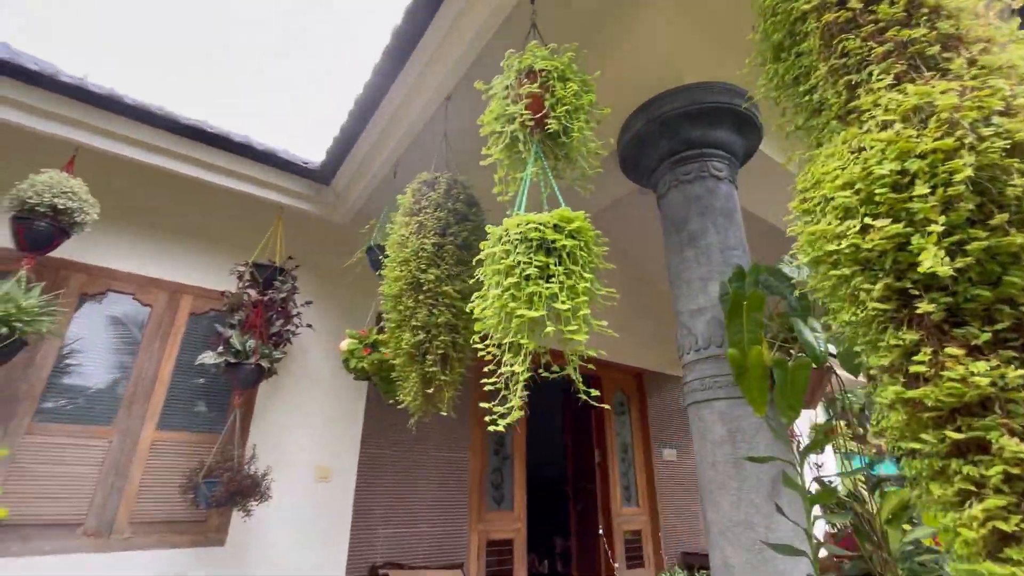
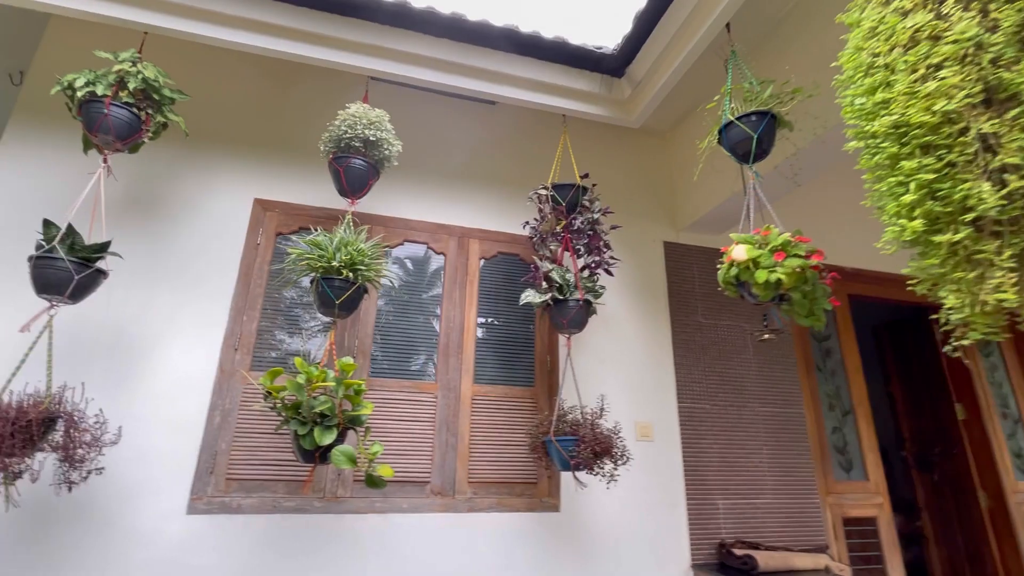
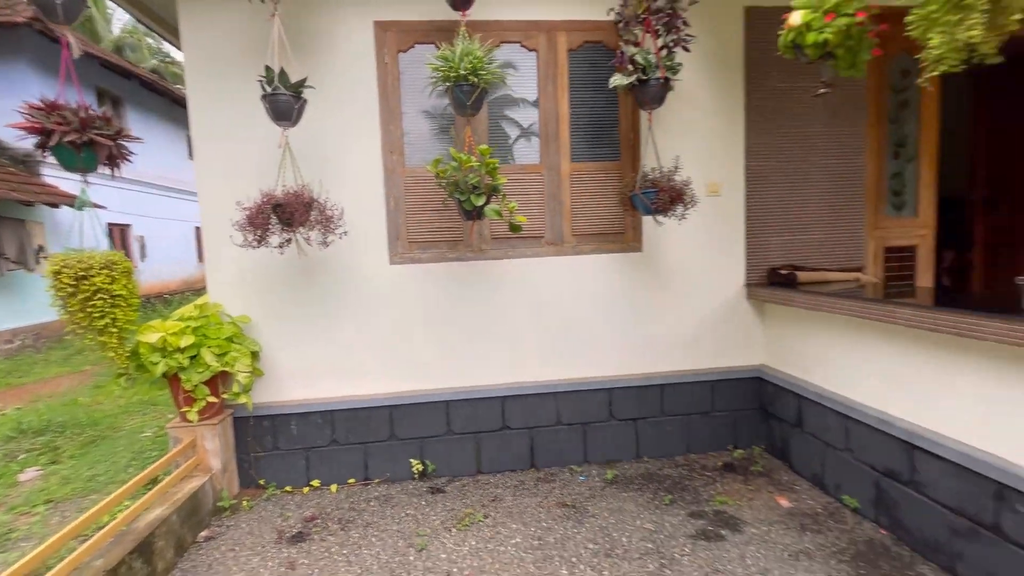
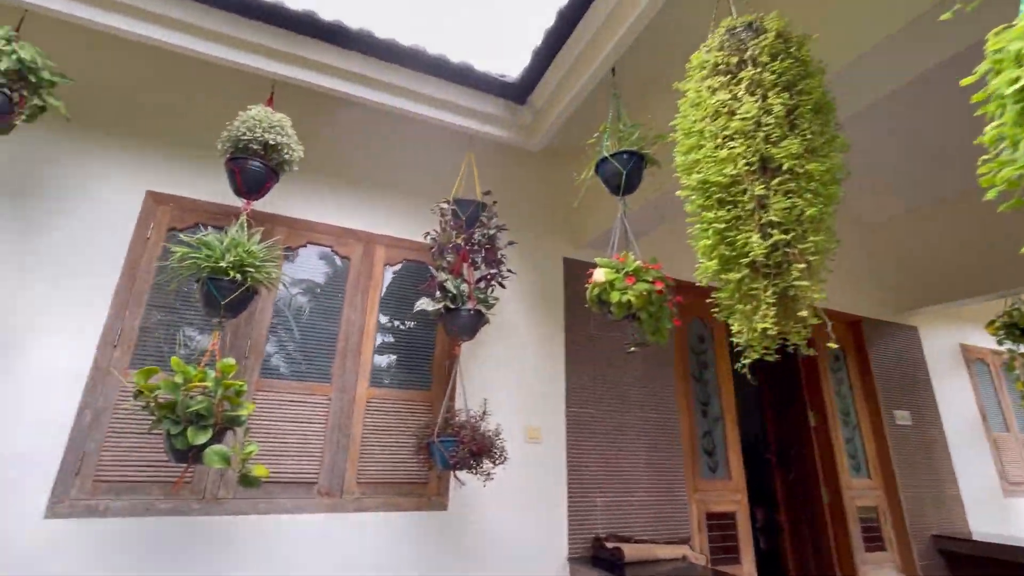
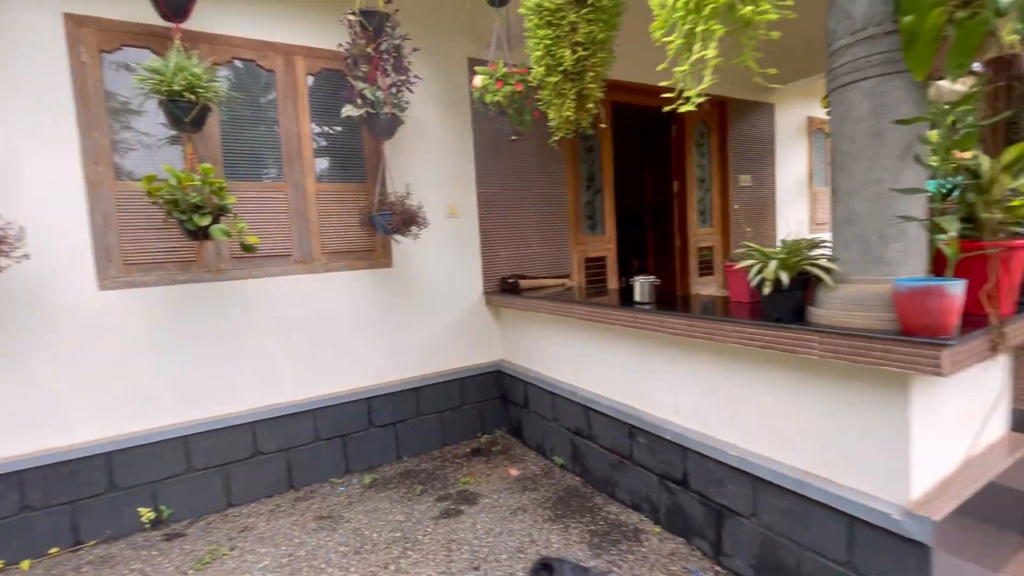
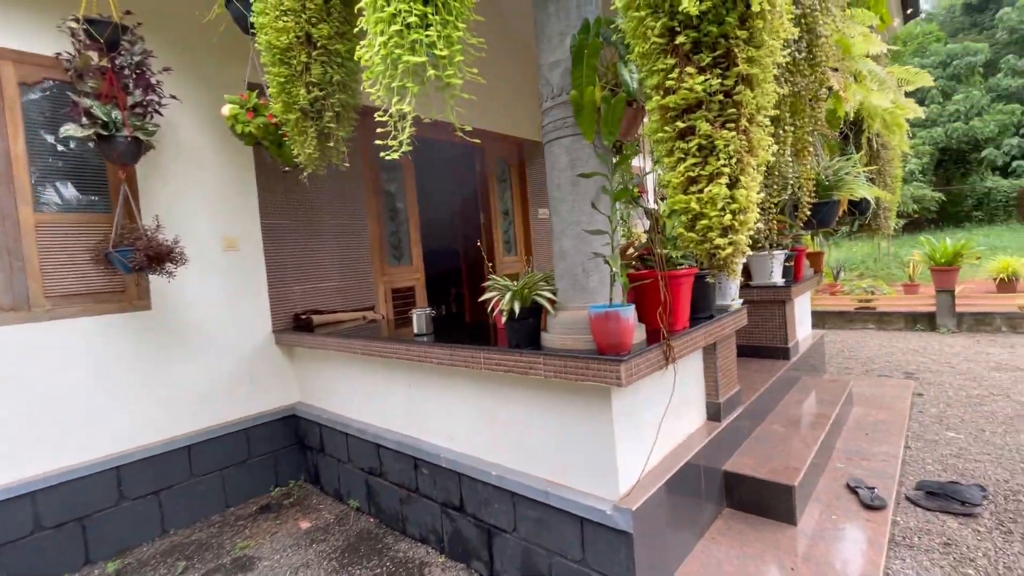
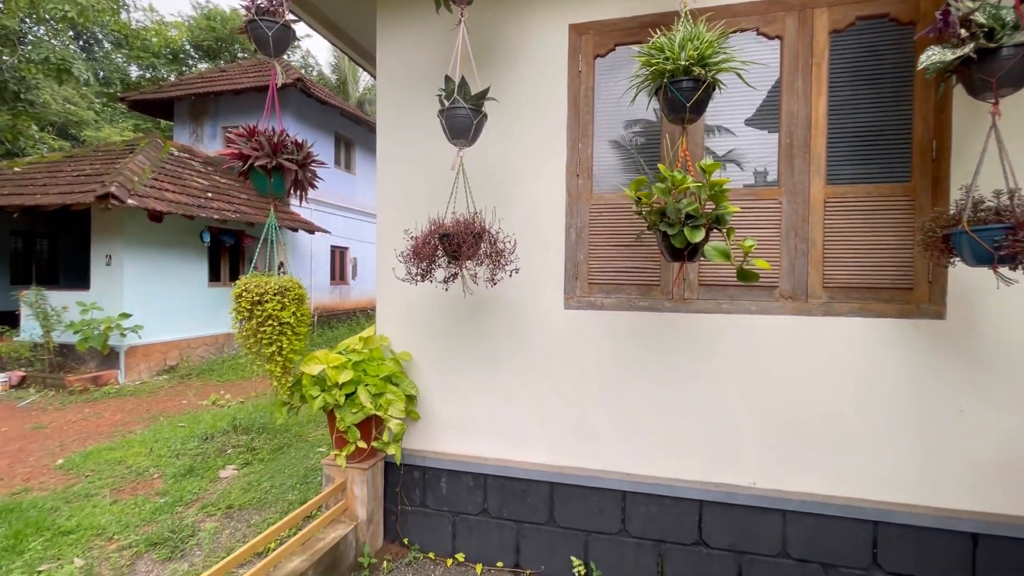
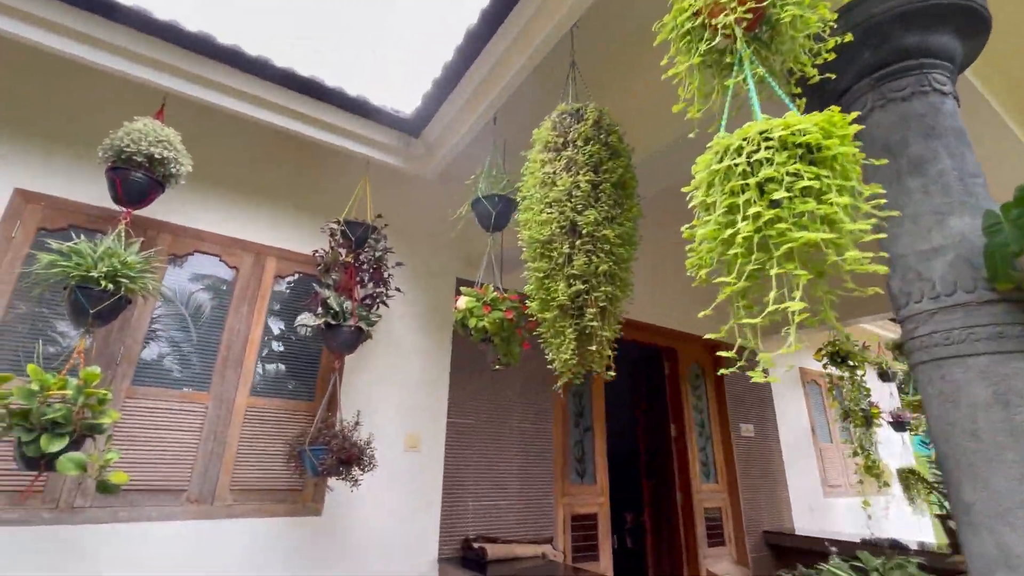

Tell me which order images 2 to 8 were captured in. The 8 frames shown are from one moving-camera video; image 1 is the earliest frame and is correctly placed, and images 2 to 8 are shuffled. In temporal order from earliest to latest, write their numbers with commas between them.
8, 4, 2, 7, 3, 5, 6
